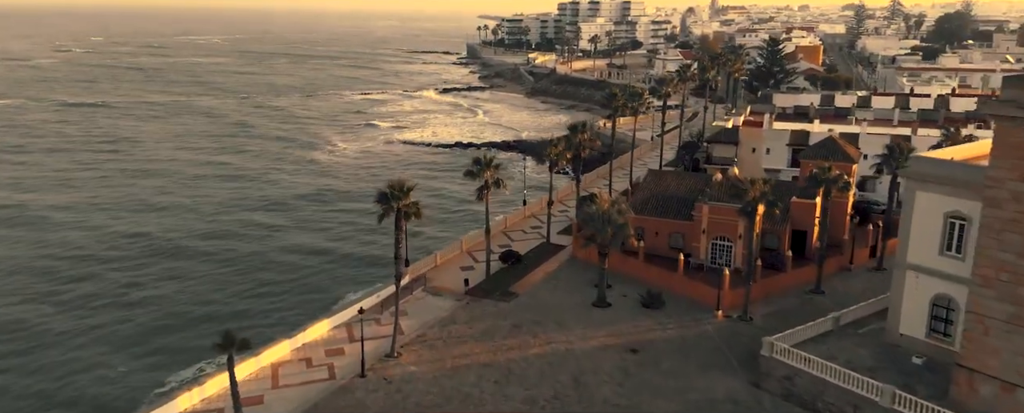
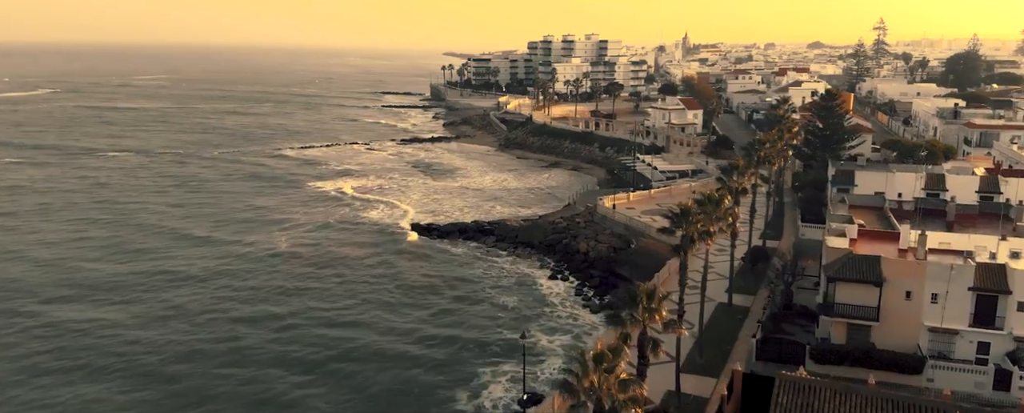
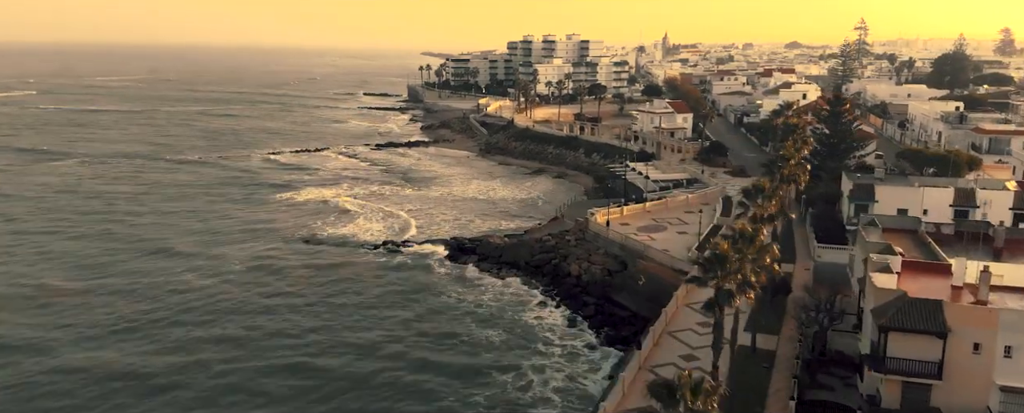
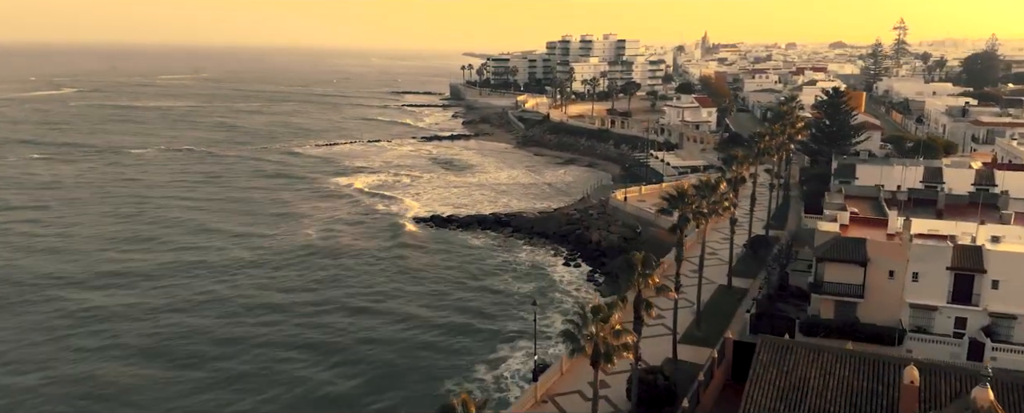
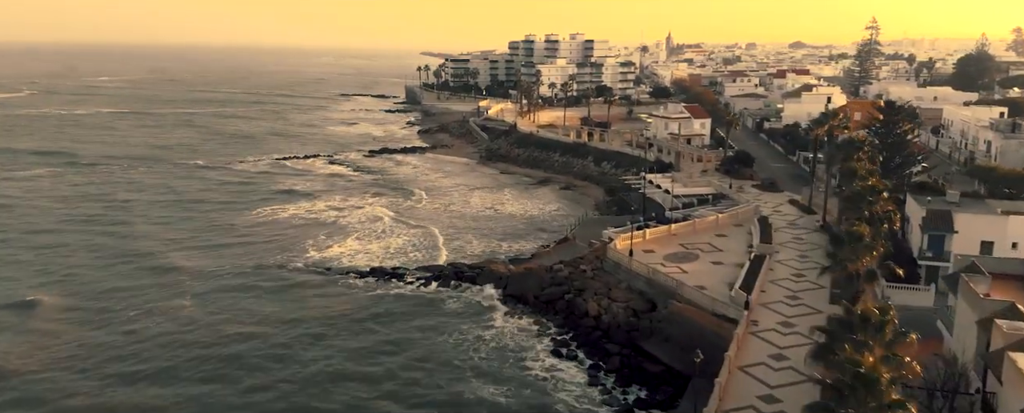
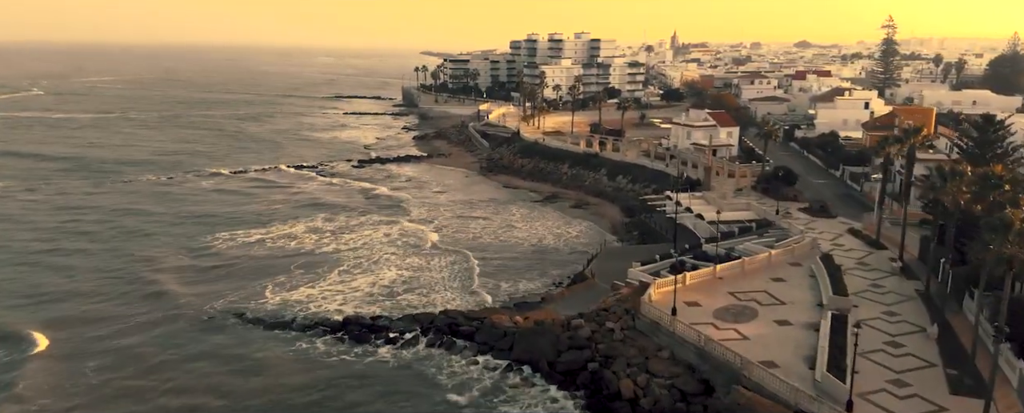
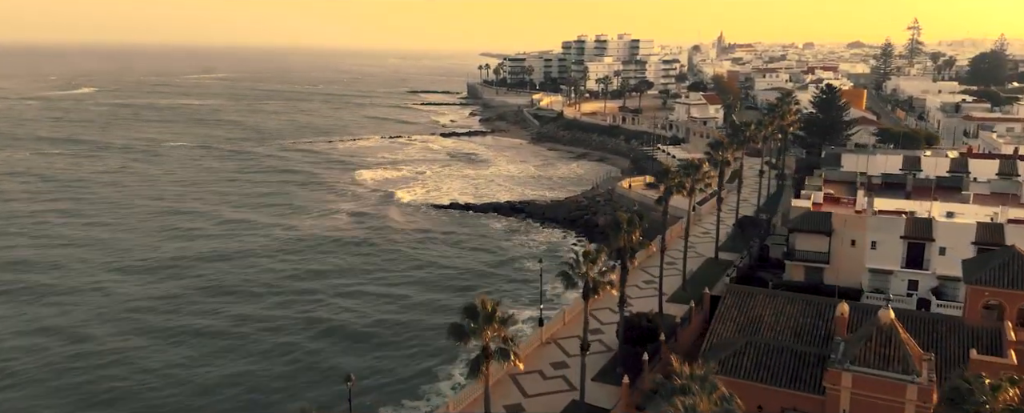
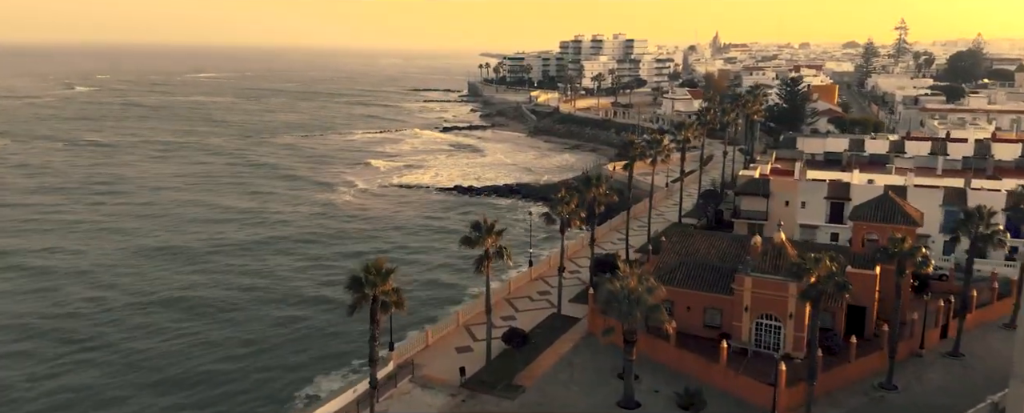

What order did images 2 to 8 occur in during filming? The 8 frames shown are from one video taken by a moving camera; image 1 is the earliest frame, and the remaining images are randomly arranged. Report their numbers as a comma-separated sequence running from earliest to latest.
8, 7, 4, 2, 3, 5, 6
